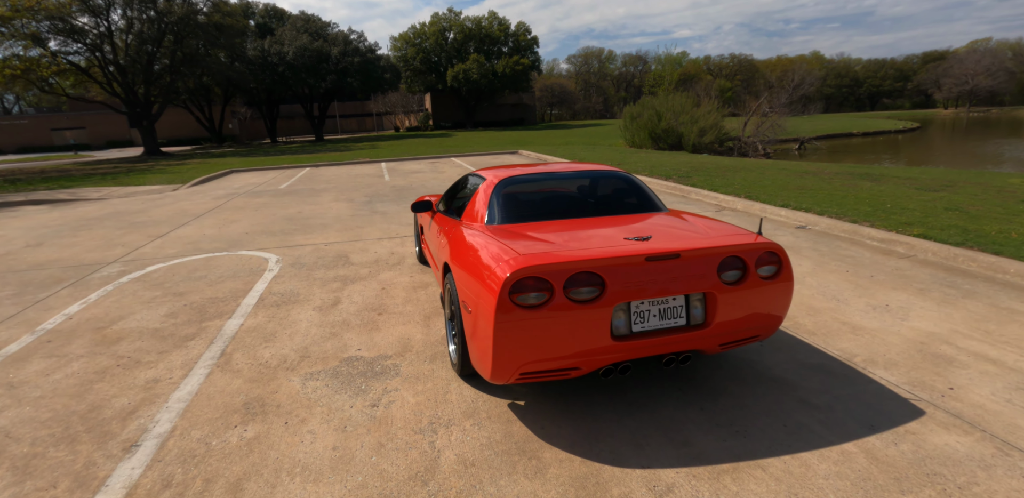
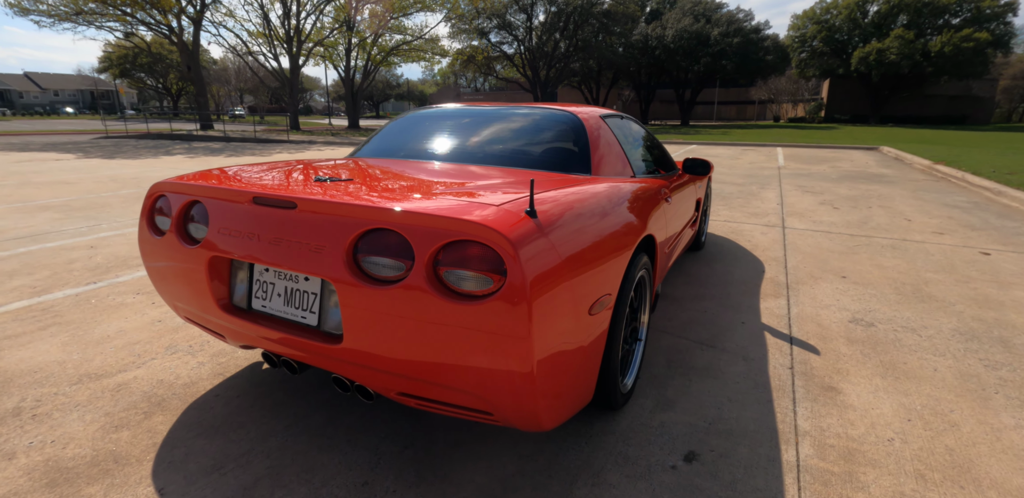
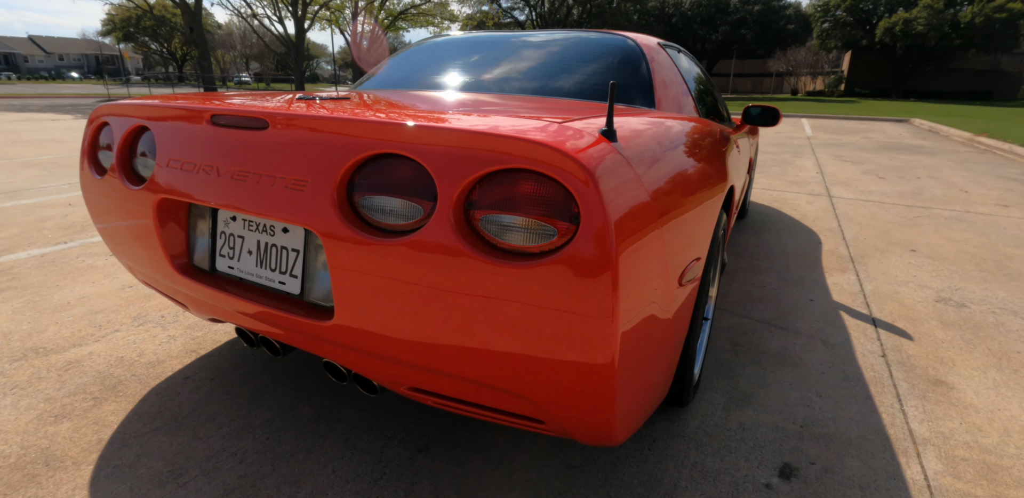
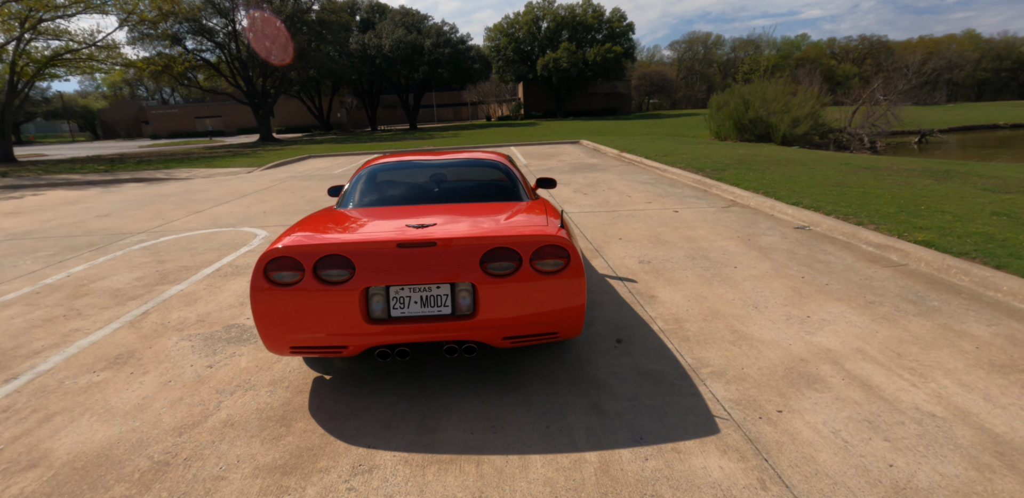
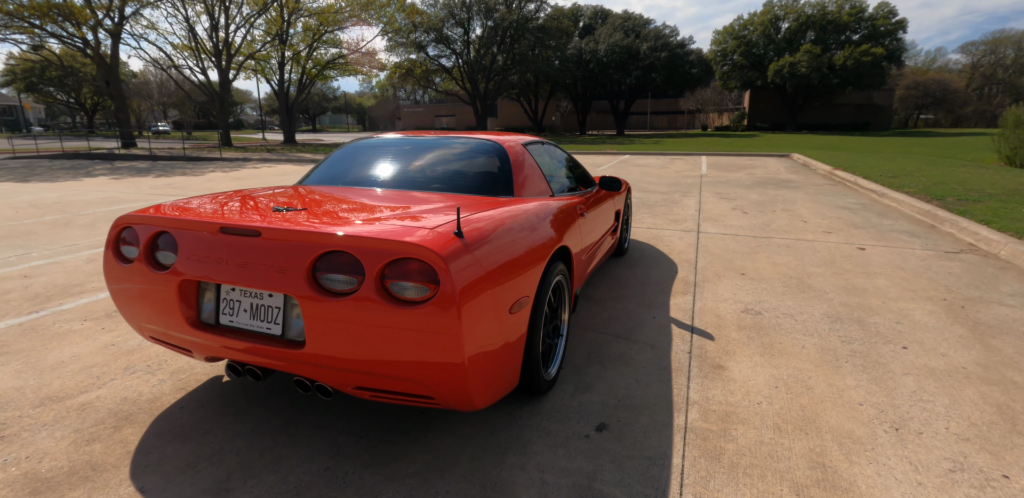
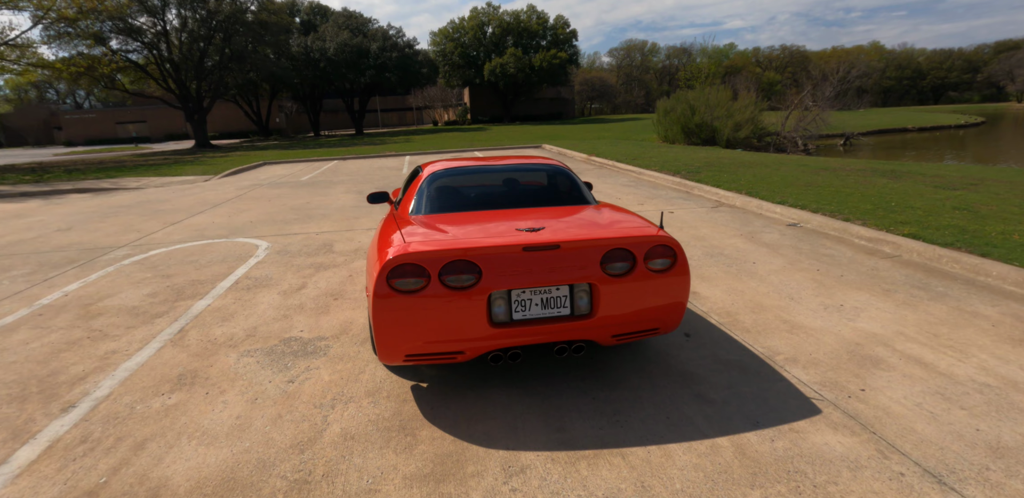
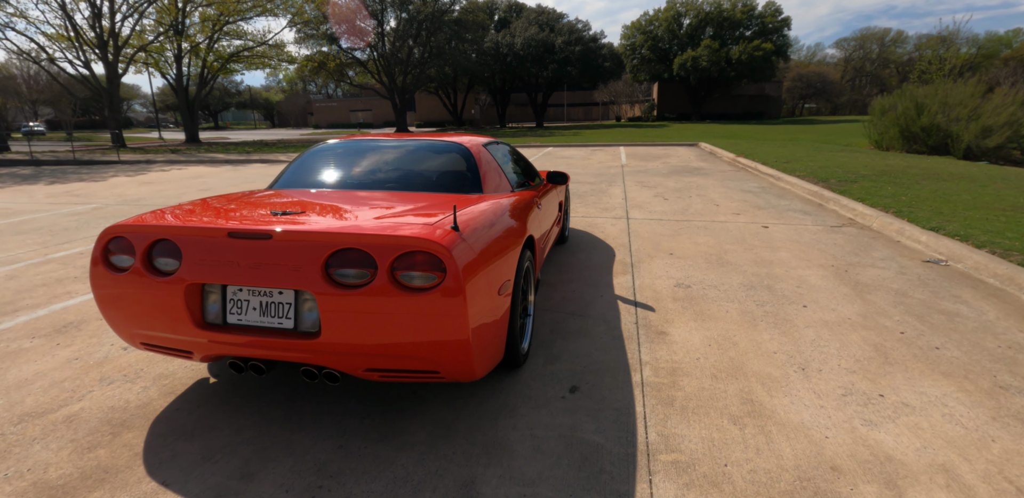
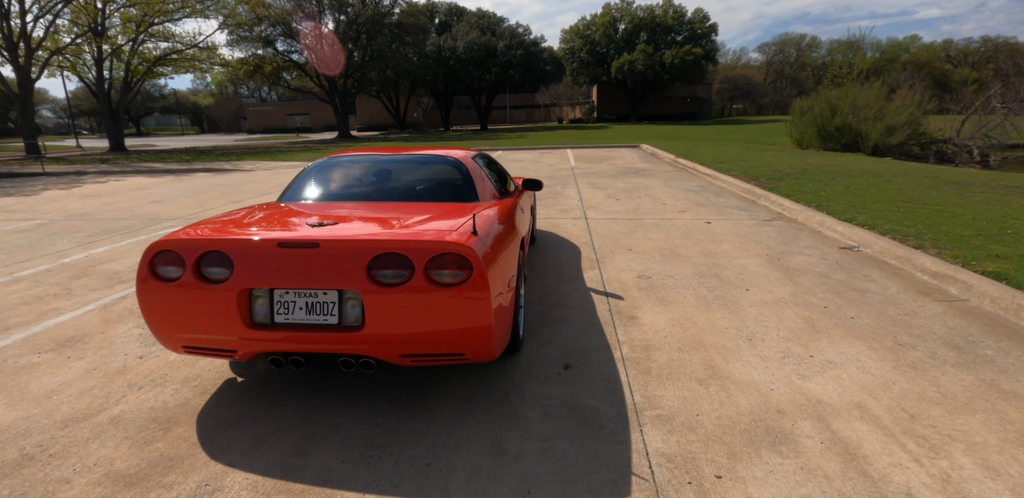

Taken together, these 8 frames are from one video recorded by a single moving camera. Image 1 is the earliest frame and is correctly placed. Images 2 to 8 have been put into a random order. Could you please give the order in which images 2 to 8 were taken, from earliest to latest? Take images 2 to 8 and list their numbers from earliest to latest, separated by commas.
6, 4, 8, 7, 5, 2, 3
